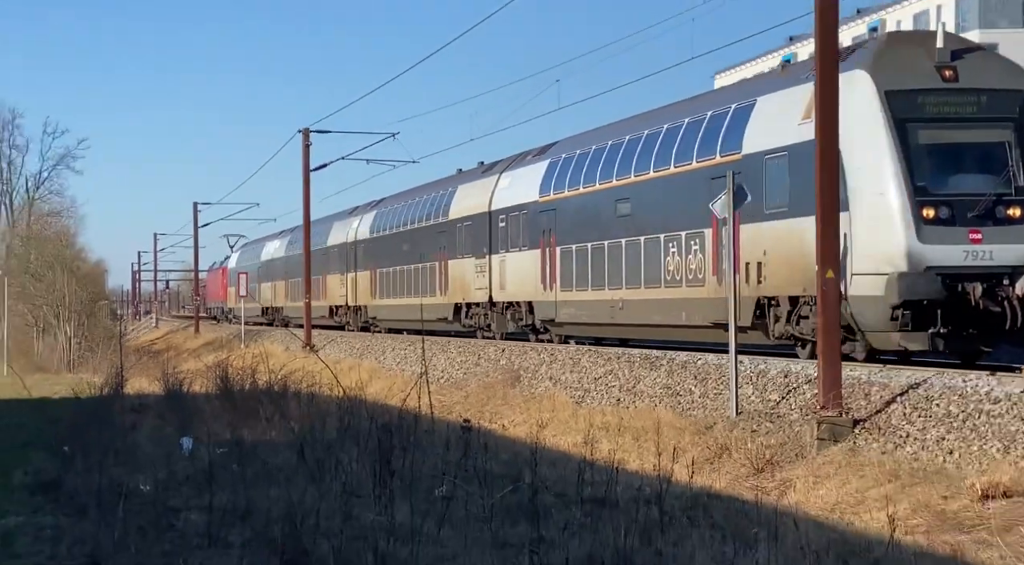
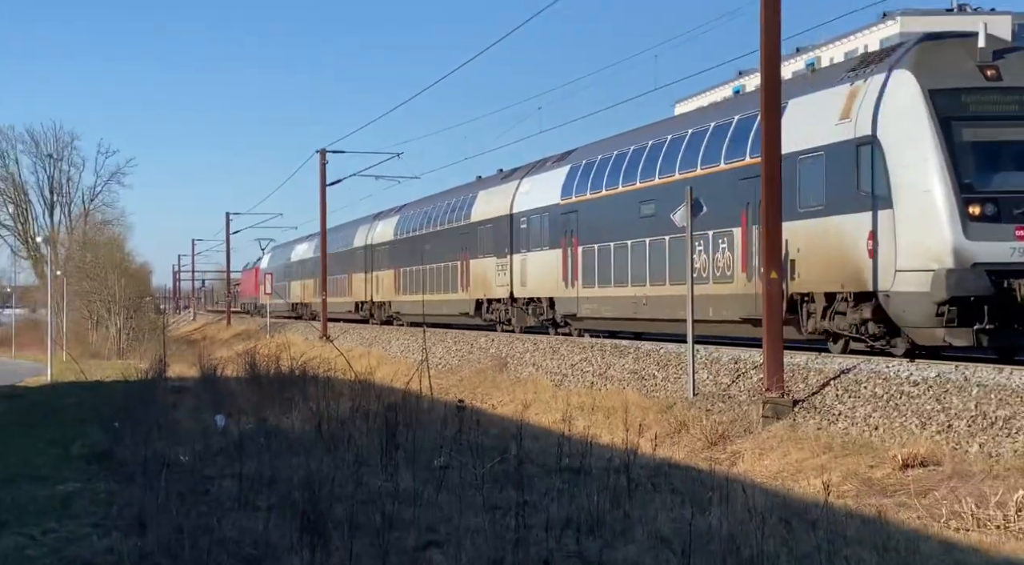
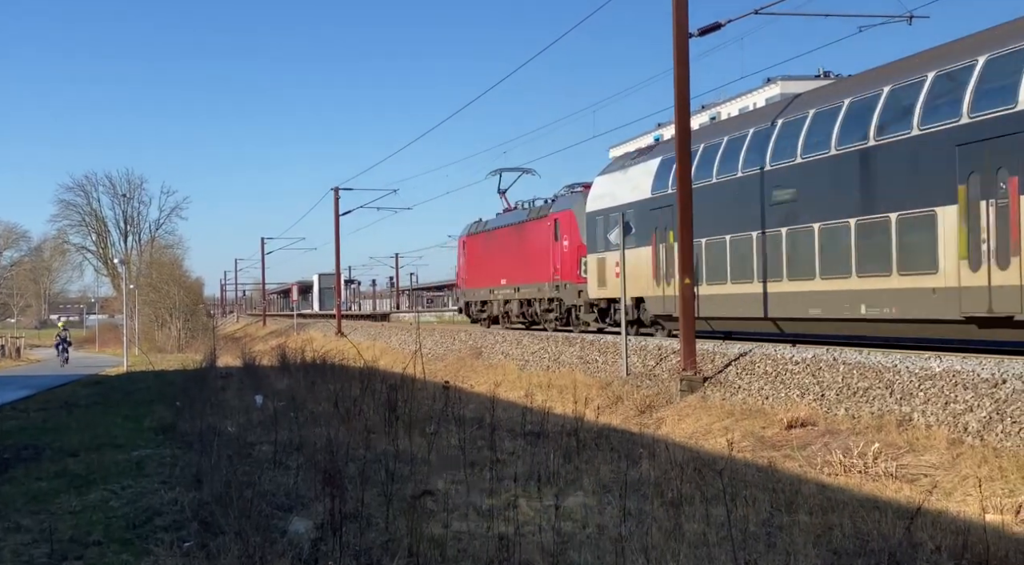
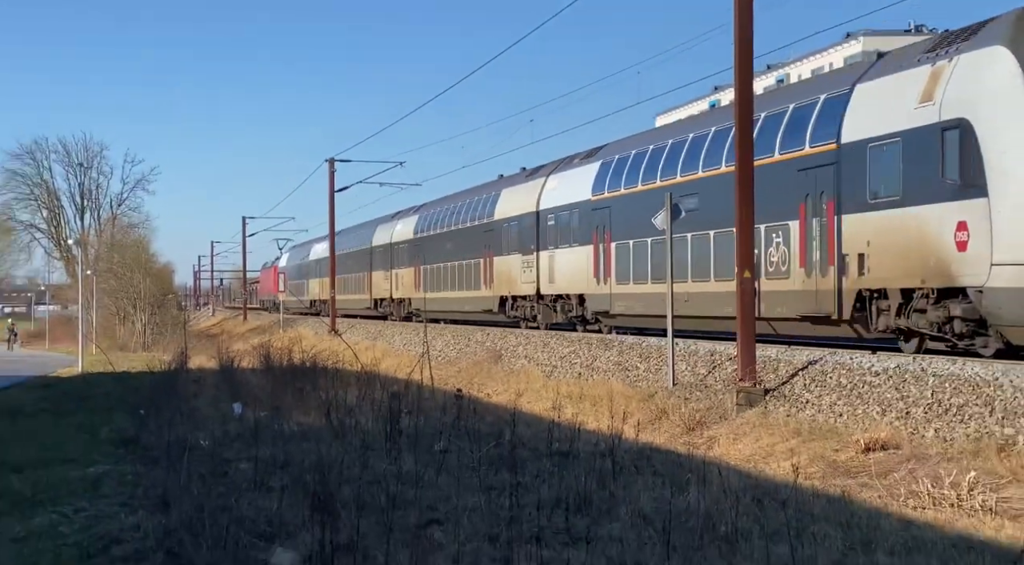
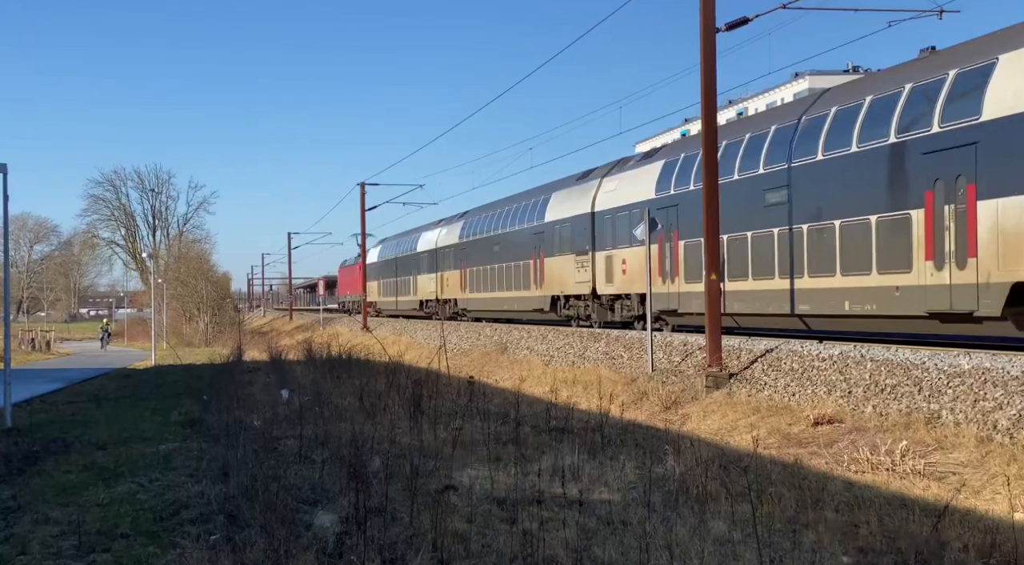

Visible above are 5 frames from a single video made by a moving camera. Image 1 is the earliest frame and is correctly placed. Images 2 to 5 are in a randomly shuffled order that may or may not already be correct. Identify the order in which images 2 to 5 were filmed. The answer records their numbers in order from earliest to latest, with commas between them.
2, 4, 5, 3
